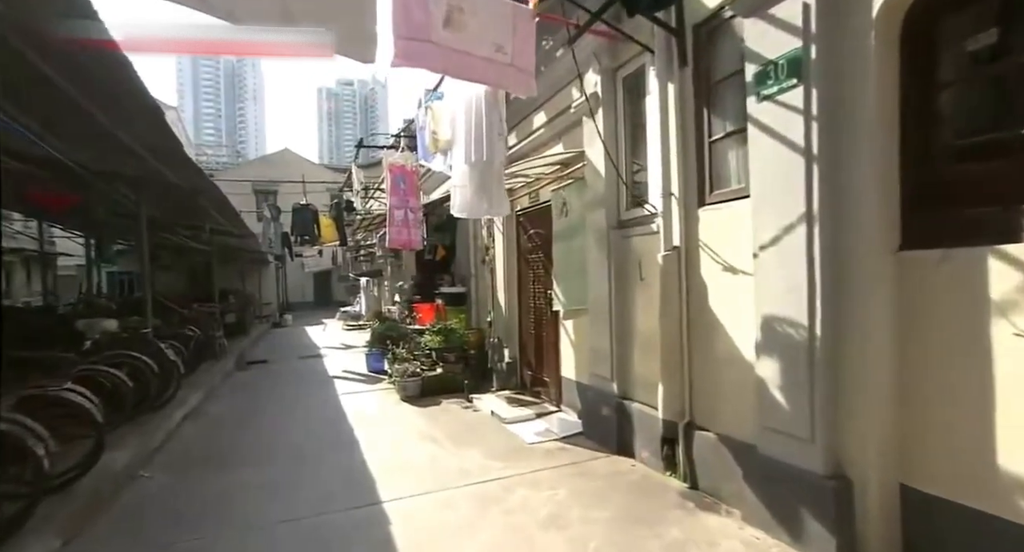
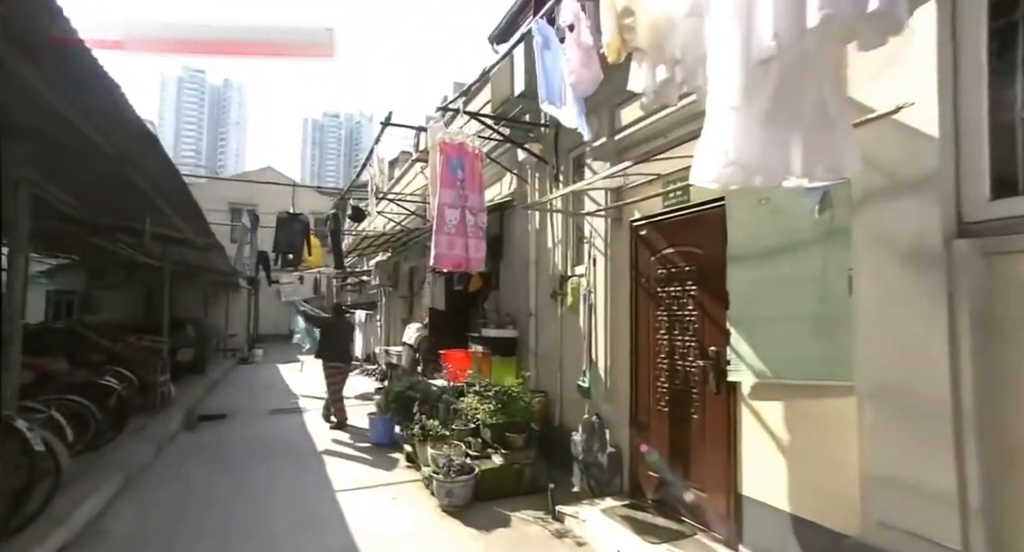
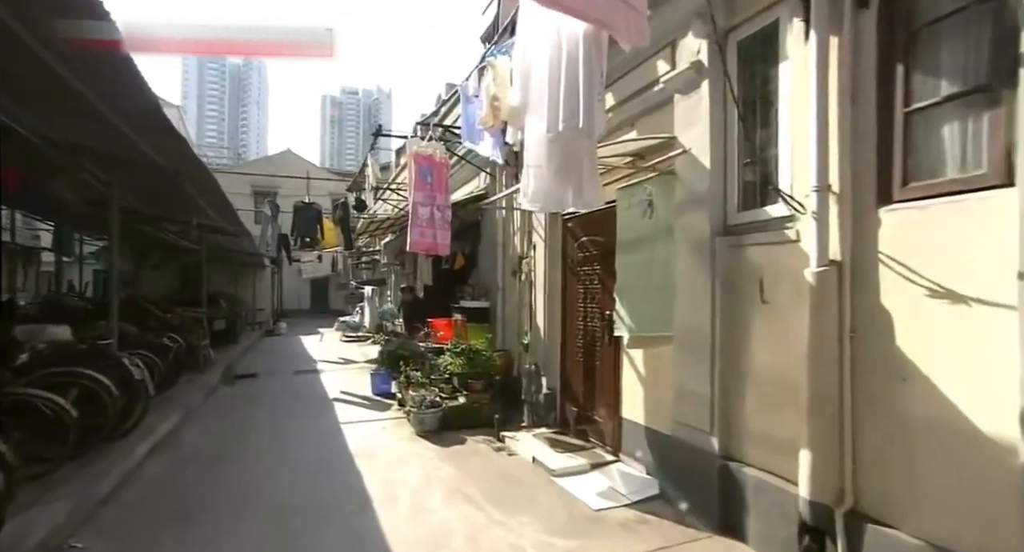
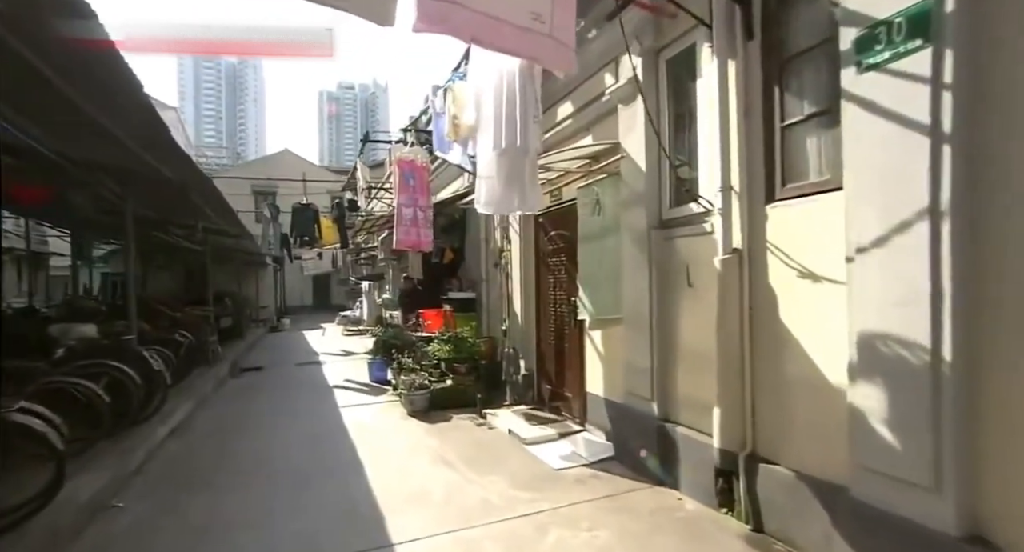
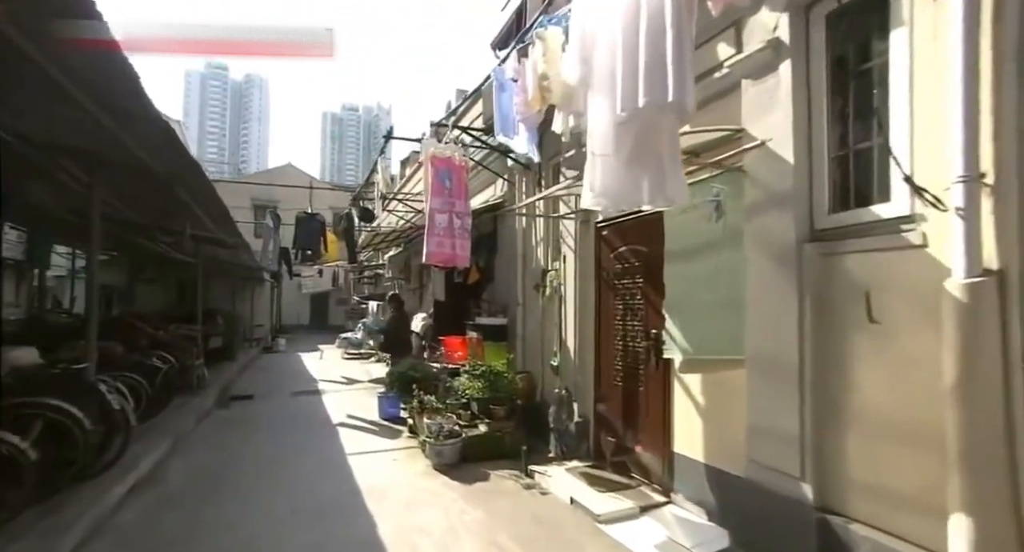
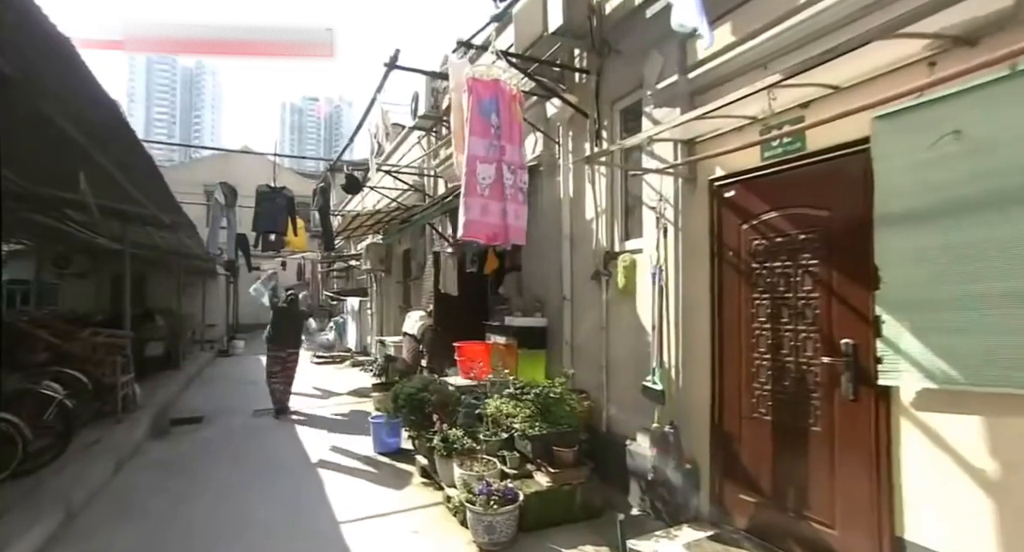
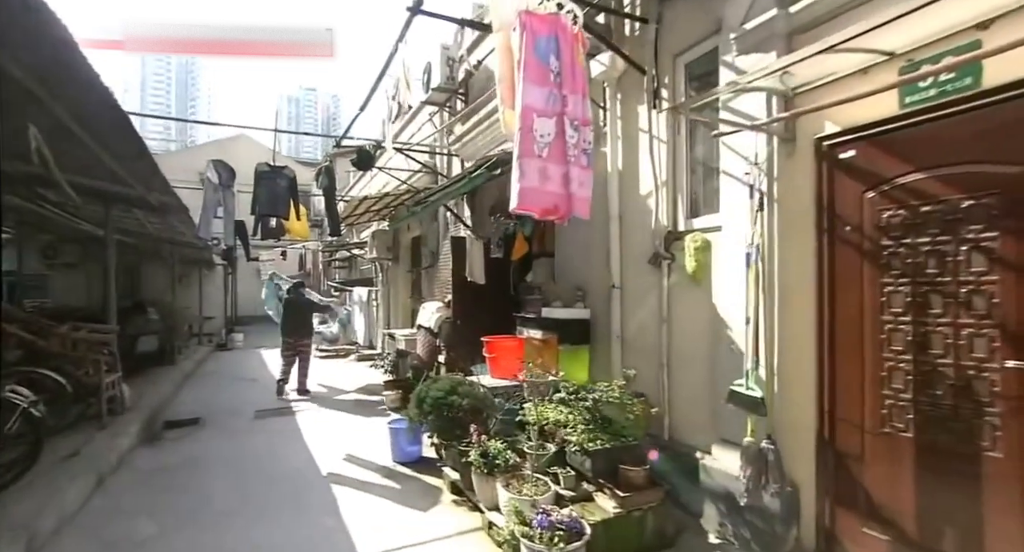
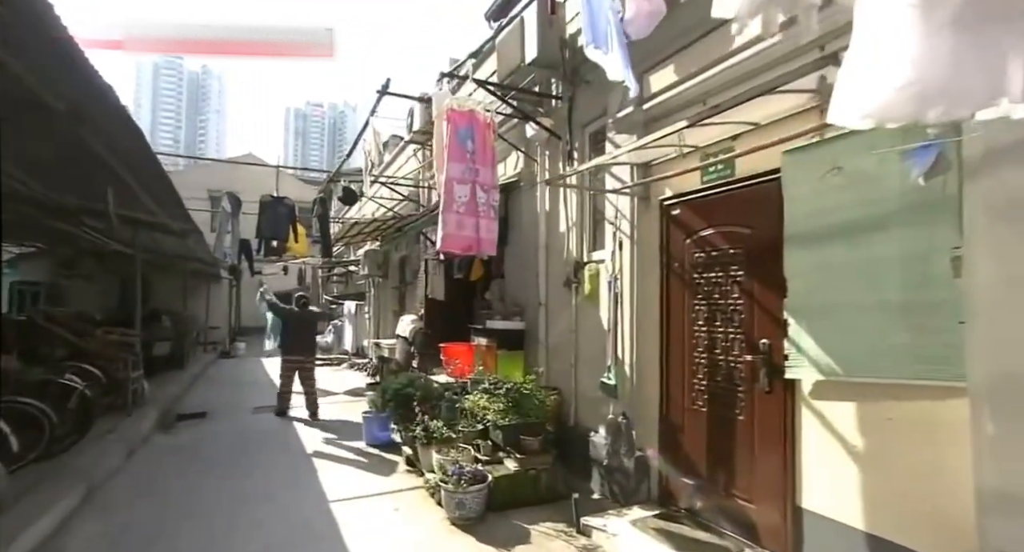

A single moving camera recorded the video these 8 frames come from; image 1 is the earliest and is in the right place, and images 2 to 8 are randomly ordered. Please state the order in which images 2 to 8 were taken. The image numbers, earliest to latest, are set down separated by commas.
4, 3, 5, 2, 8, 6, 7
